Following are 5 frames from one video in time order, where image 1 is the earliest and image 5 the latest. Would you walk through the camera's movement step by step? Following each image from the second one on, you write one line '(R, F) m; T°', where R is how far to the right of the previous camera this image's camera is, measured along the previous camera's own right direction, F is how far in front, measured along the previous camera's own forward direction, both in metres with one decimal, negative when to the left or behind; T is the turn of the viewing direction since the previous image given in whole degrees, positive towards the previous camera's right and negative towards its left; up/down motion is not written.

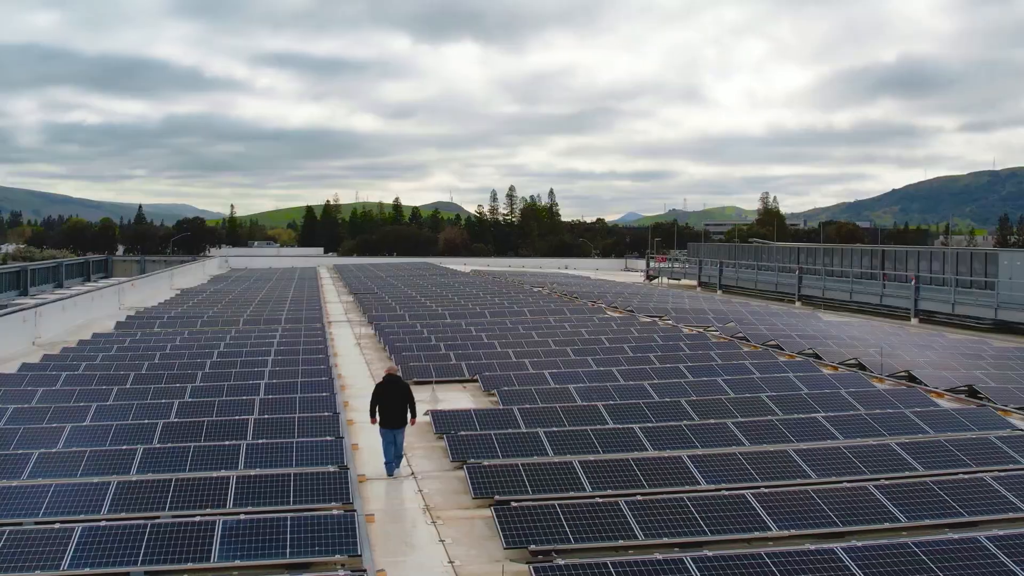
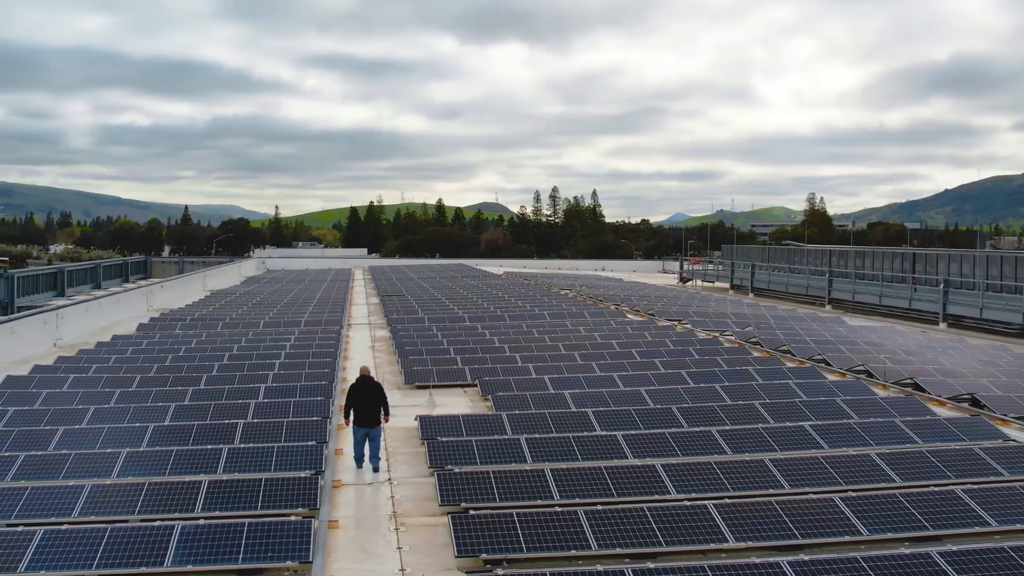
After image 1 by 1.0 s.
(+0.7, 0.0) m; -2°
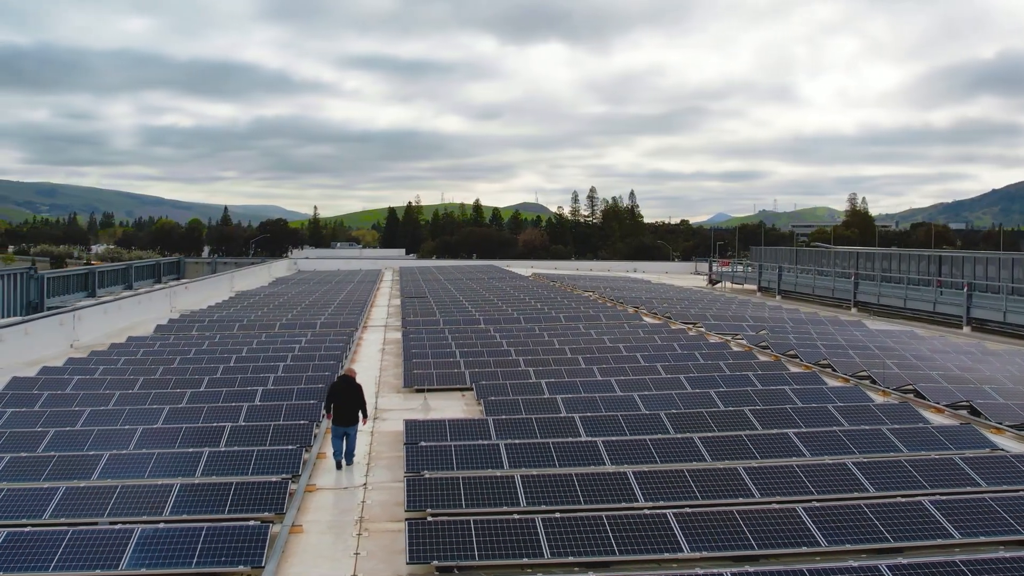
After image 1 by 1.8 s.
(+0.6, 0.0) m; -2°
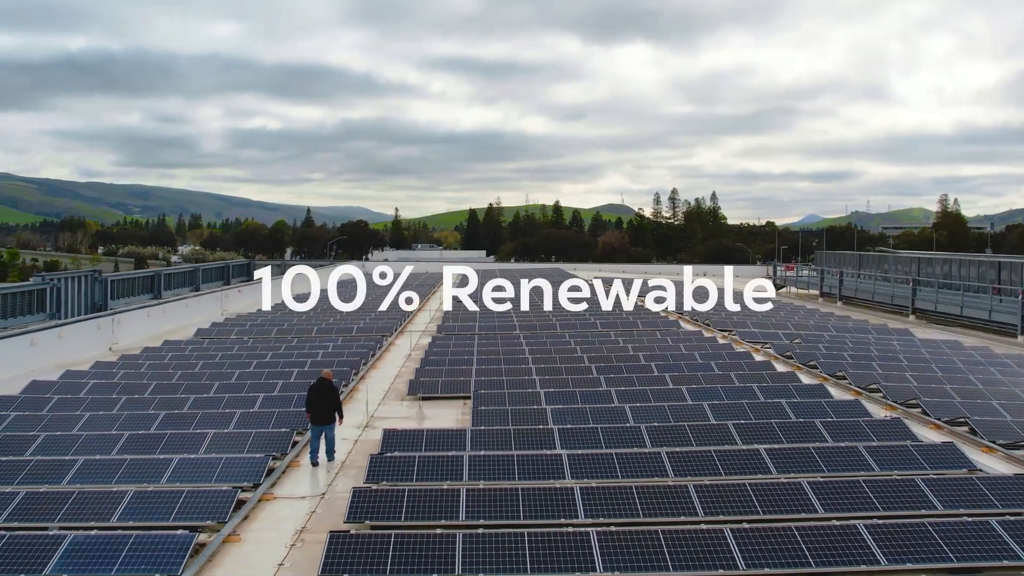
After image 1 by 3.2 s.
(+1.3, 0.0) m; -5°
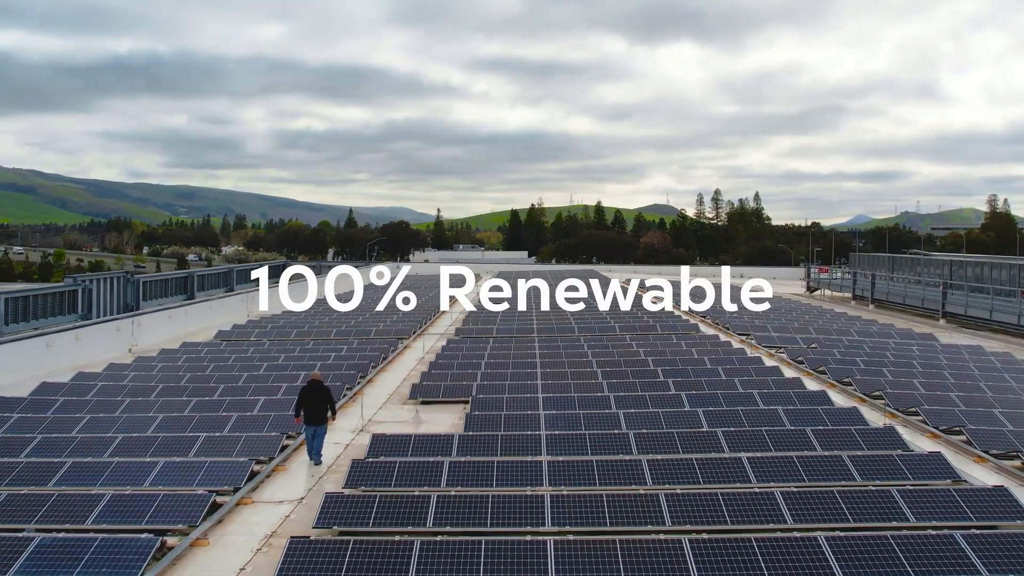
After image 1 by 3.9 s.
(+0.7, 0.0) m; -2°
